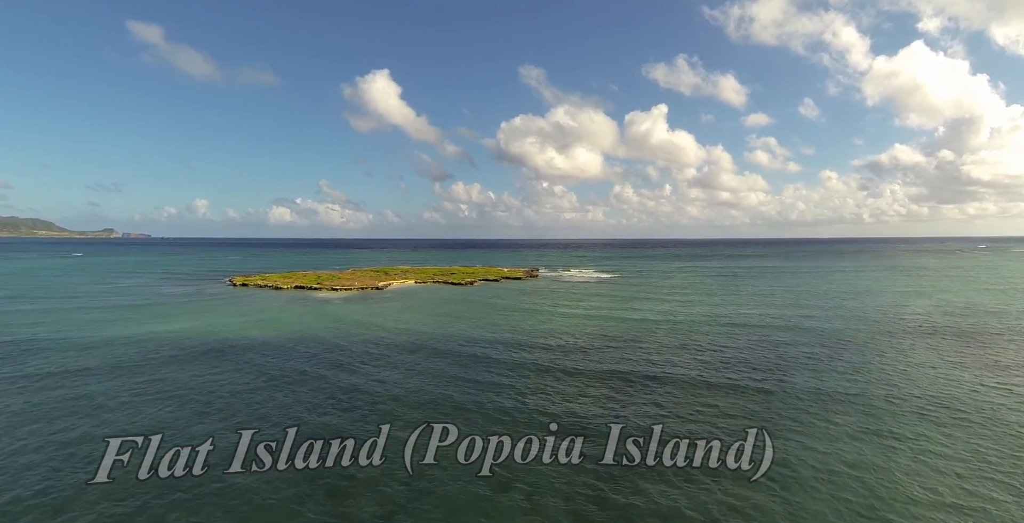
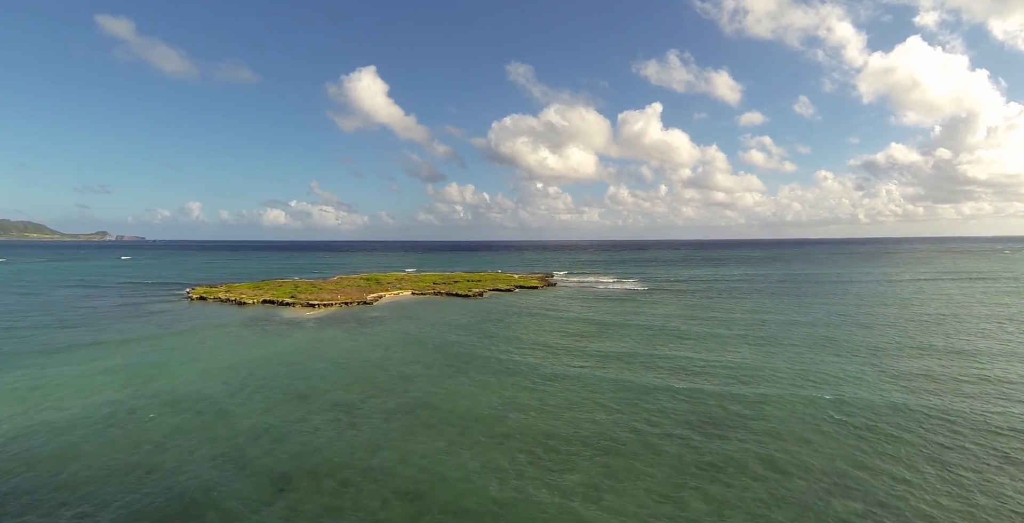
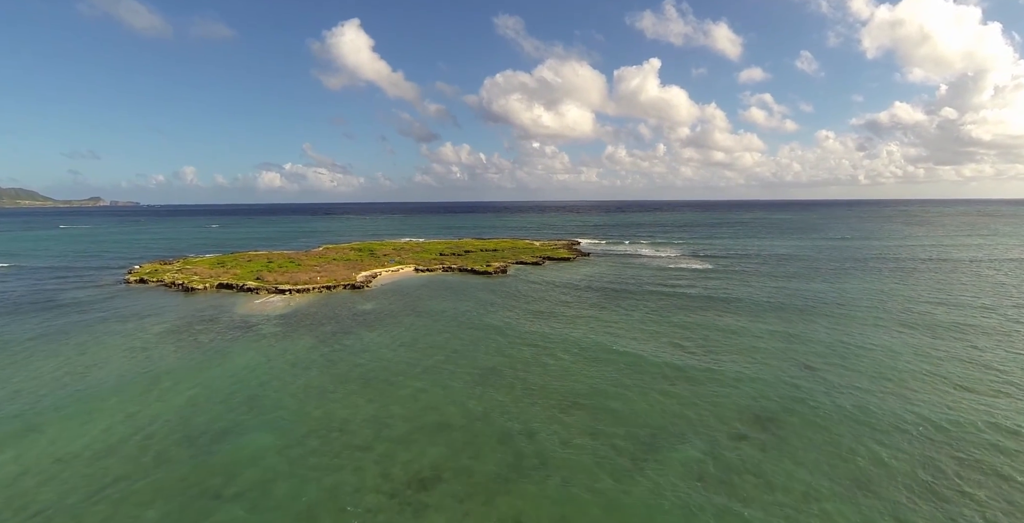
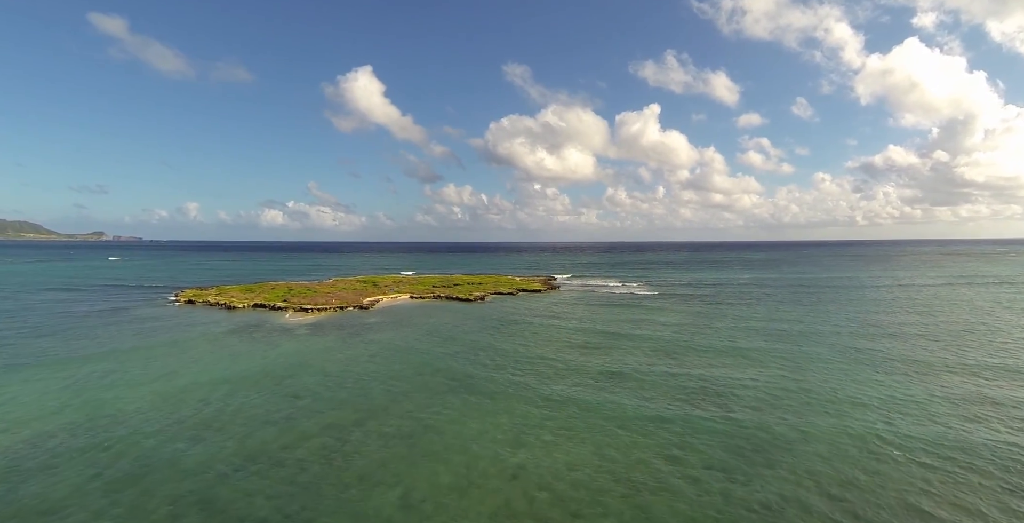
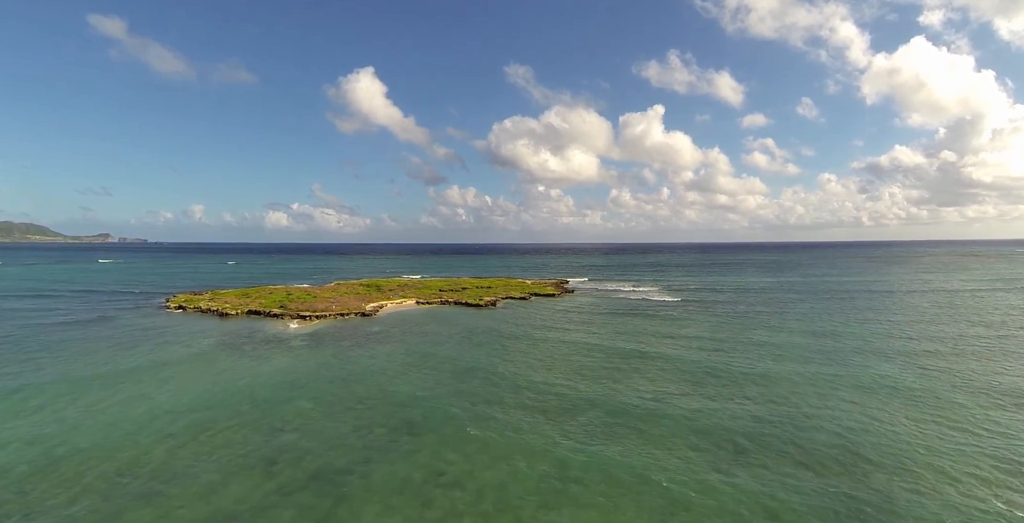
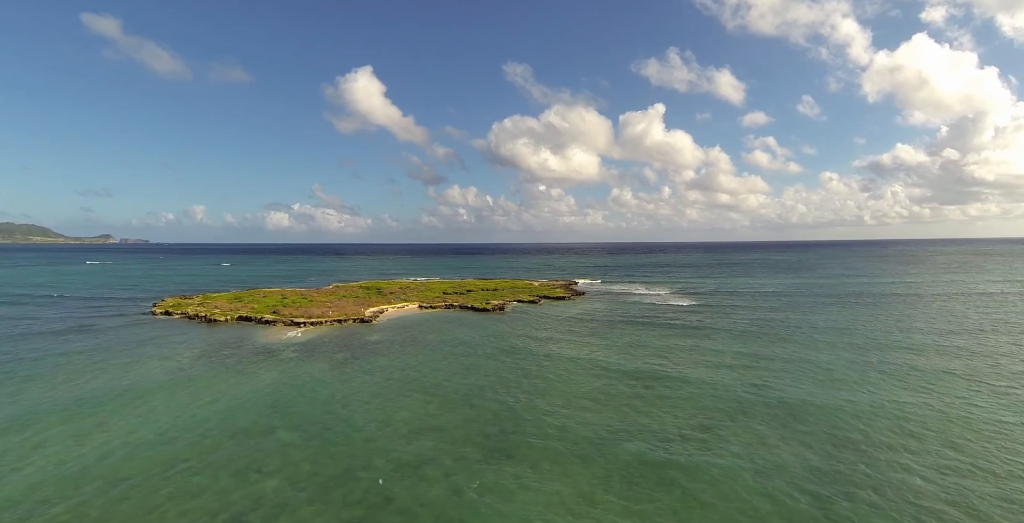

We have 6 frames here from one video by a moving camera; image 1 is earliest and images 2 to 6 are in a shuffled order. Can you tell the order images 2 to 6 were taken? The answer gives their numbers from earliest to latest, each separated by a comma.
2, 4, 5, 6, 3
